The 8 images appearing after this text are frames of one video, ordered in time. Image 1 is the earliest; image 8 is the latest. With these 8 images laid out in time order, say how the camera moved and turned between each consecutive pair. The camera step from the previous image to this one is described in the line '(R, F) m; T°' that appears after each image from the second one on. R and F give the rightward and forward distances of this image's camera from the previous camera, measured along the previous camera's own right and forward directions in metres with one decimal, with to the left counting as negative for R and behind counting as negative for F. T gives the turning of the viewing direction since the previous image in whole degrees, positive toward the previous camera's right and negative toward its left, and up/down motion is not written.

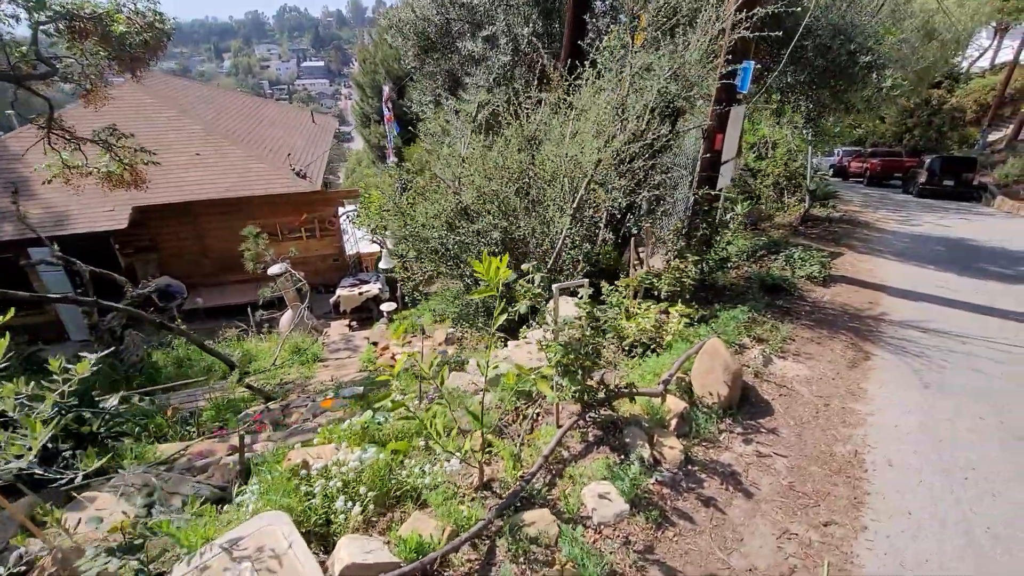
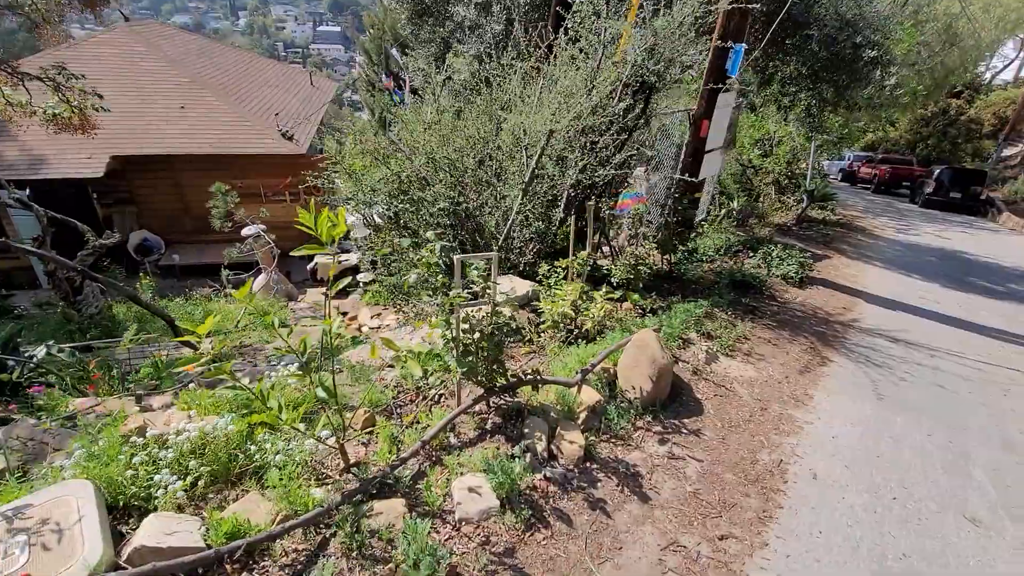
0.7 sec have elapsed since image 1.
(+0.6, +0.3) m; 0°
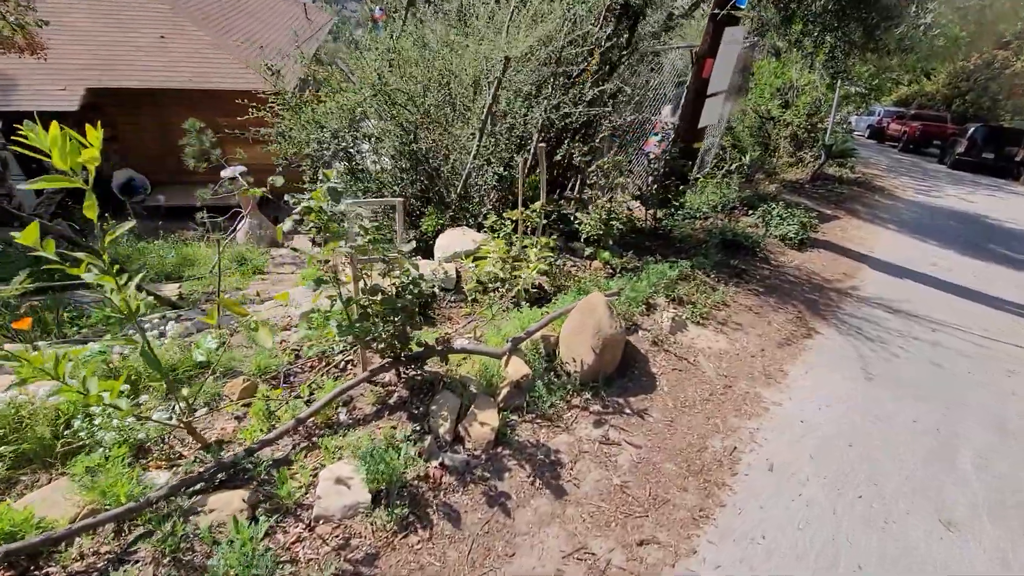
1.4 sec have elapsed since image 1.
(+0.5, +0.5) m; -1°
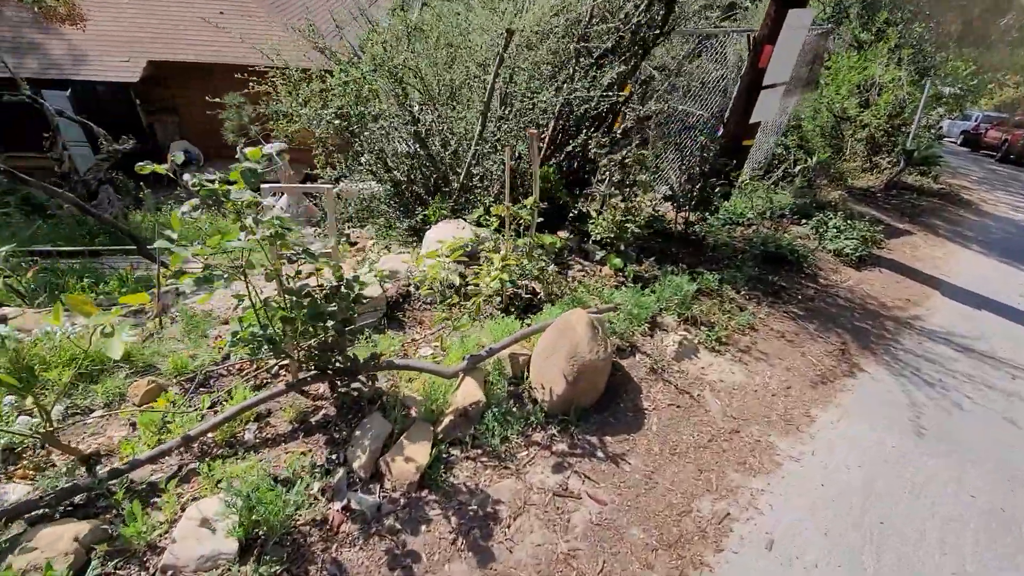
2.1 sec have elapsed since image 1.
(+0.4, +0.5) m; -6°
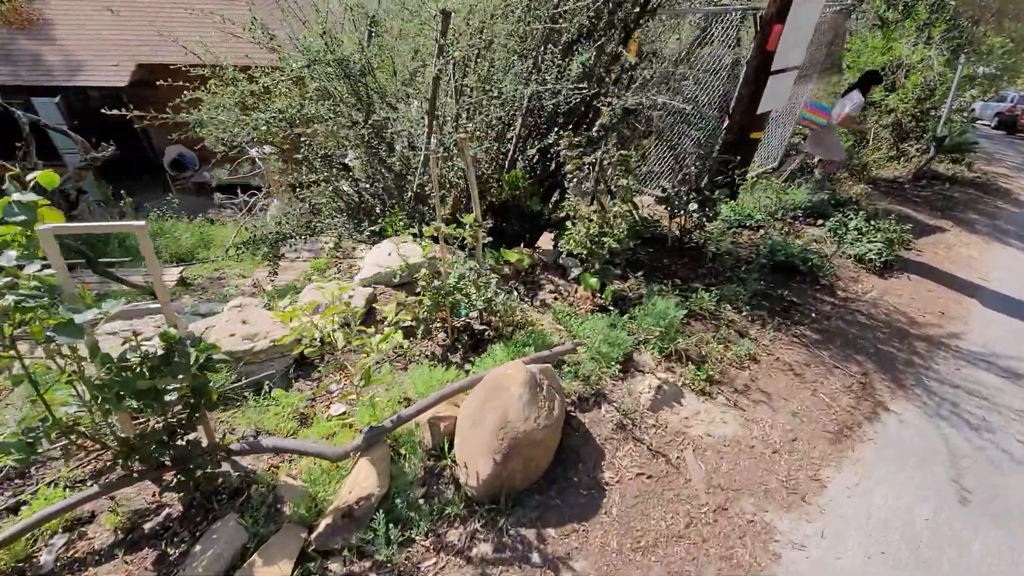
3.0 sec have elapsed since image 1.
(+0.4, +0.6) m; -2°
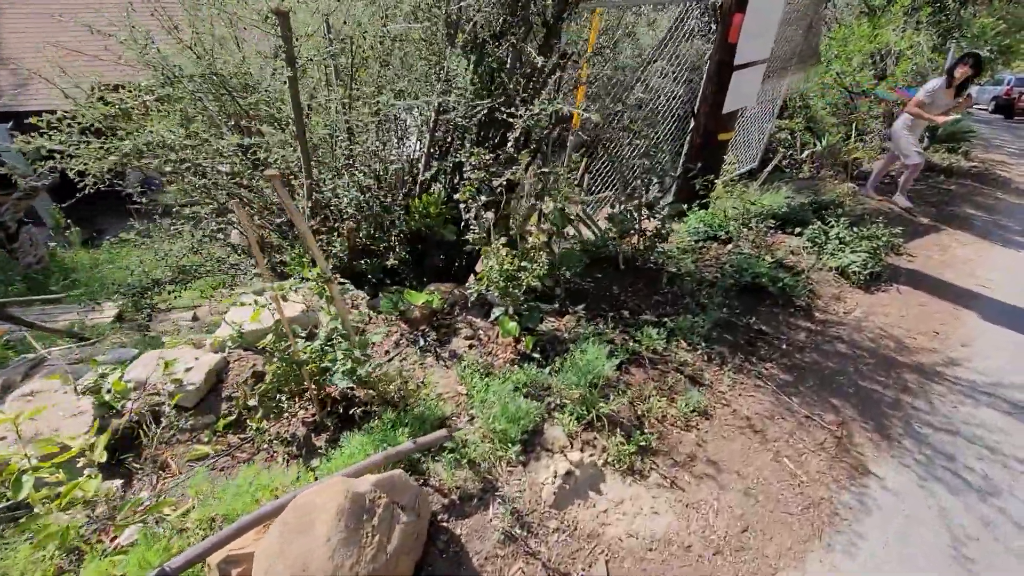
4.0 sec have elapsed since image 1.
(+0.6, +0.6) m; 0°
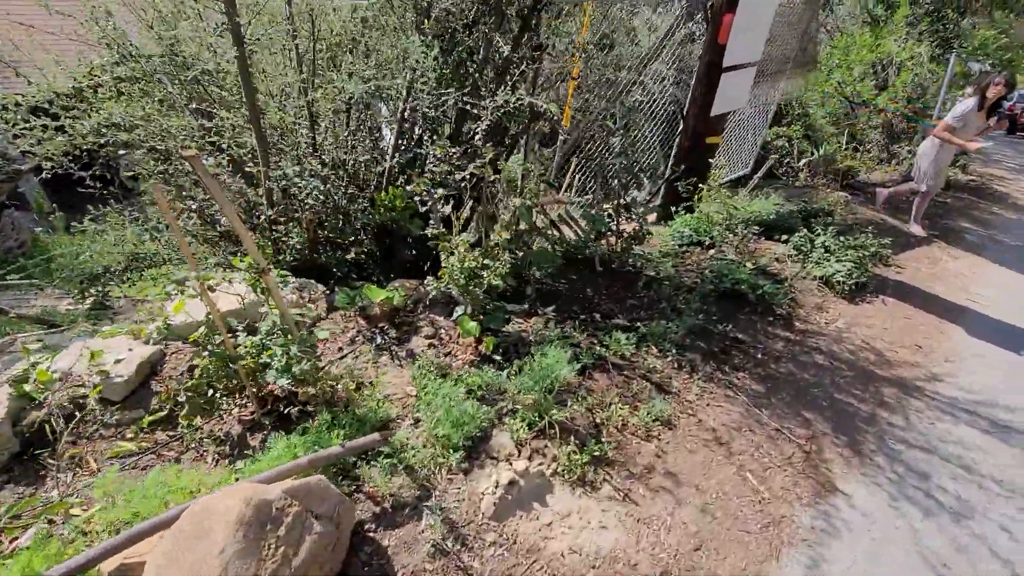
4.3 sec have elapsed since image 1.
(+0.2, +0.1) m; 0°
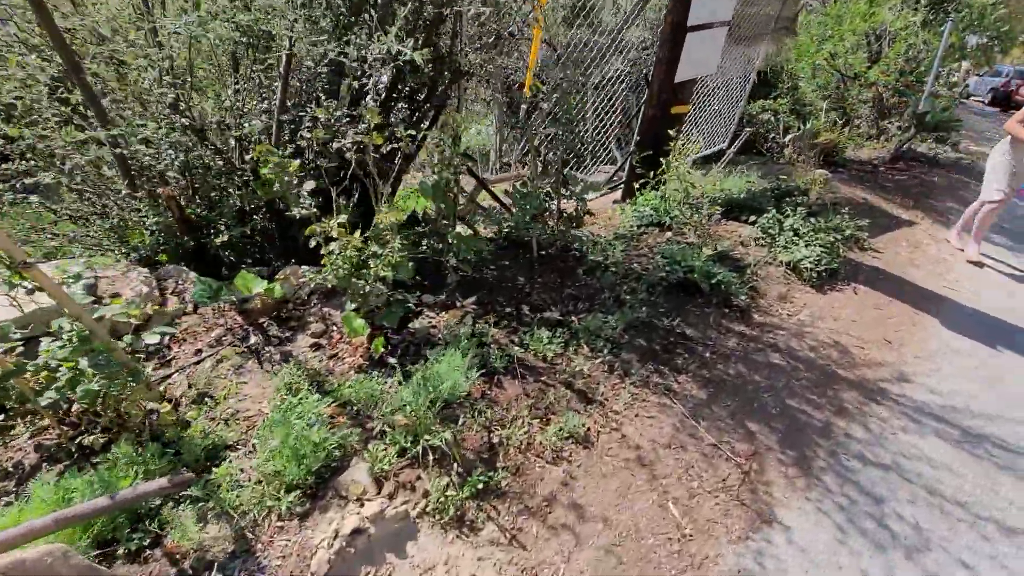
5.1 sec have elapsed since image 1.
(+0.5, +0.5) m; +1°
